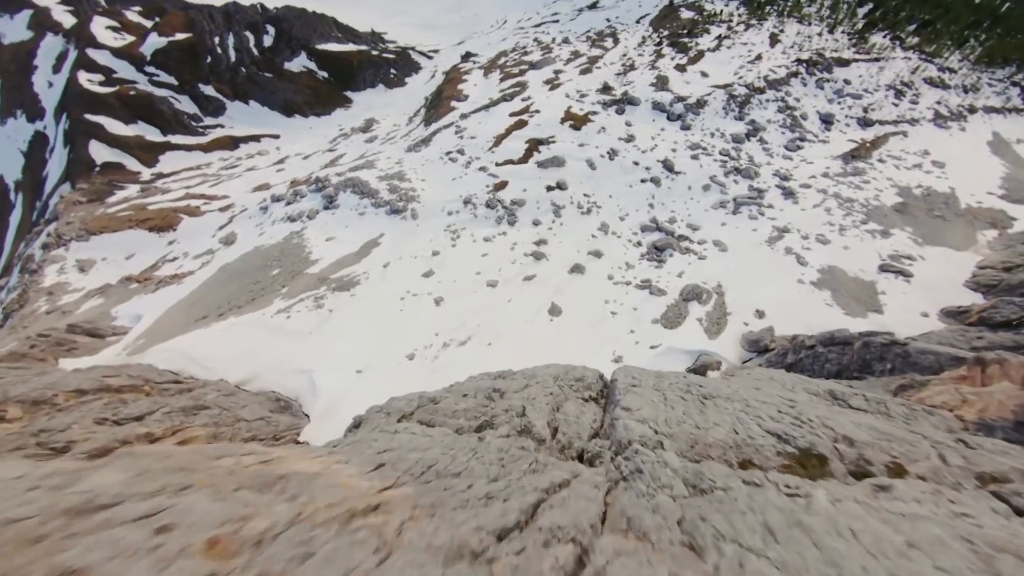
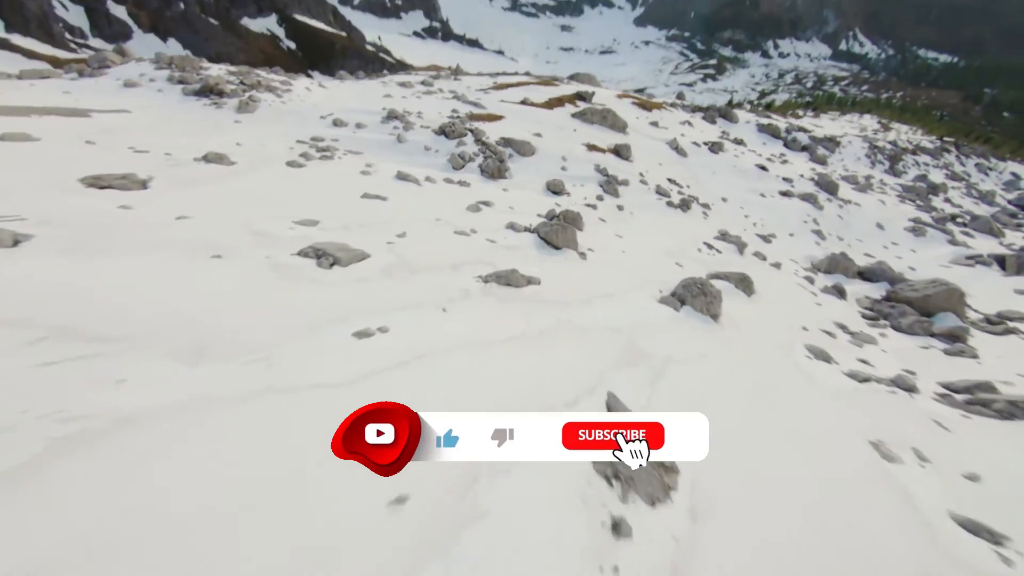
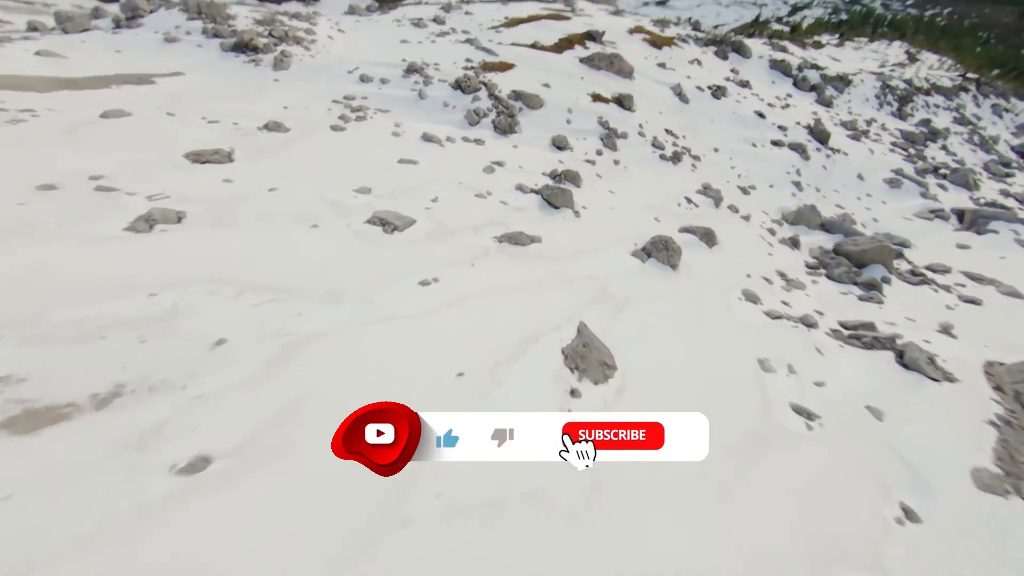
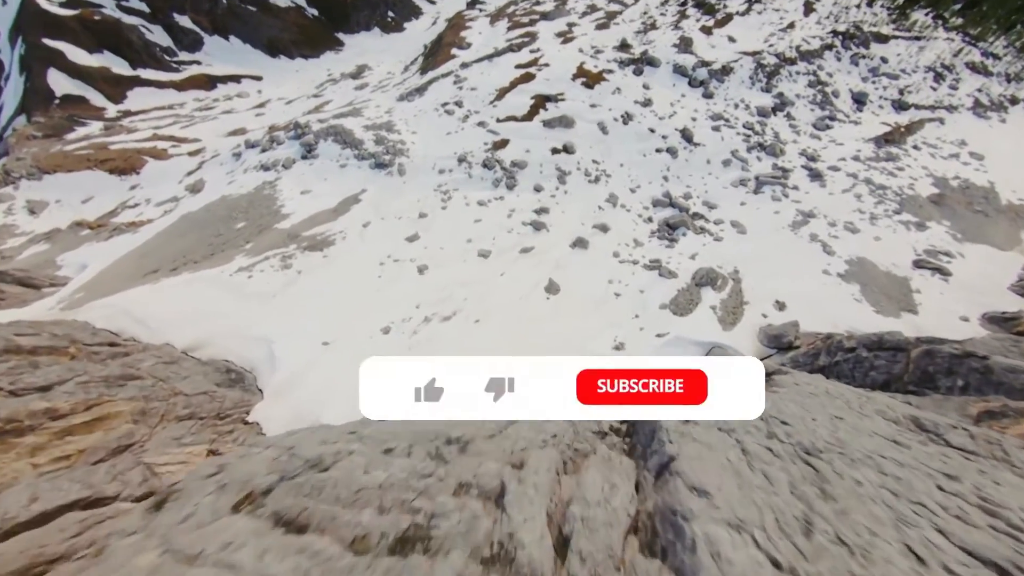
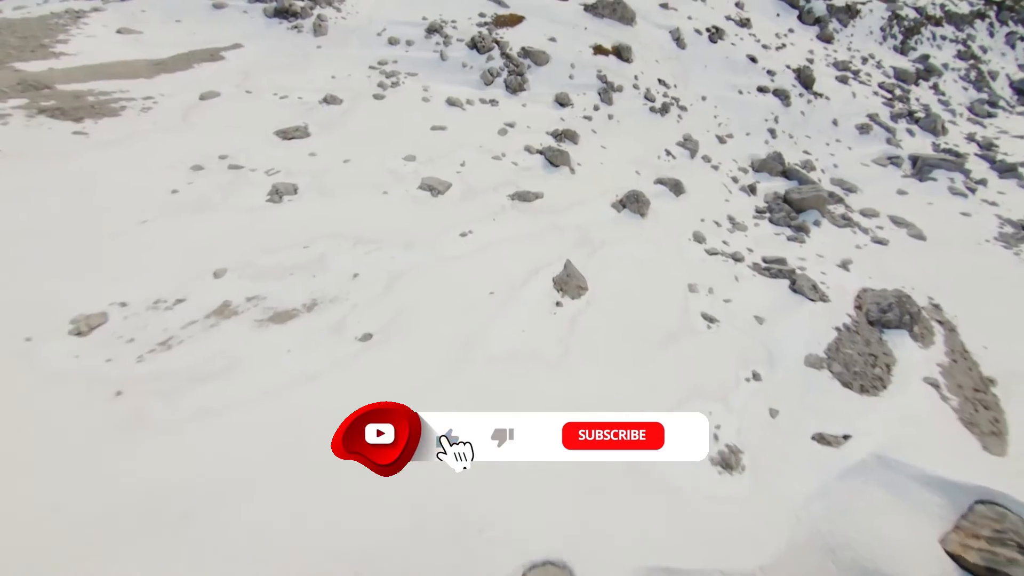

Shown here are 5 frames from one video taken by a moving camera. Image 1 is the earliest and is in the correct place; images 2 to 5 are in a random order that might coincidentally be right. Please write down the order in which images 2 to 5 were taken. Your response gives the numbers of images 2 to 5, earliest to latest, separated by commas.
4, 5, 3, 2
